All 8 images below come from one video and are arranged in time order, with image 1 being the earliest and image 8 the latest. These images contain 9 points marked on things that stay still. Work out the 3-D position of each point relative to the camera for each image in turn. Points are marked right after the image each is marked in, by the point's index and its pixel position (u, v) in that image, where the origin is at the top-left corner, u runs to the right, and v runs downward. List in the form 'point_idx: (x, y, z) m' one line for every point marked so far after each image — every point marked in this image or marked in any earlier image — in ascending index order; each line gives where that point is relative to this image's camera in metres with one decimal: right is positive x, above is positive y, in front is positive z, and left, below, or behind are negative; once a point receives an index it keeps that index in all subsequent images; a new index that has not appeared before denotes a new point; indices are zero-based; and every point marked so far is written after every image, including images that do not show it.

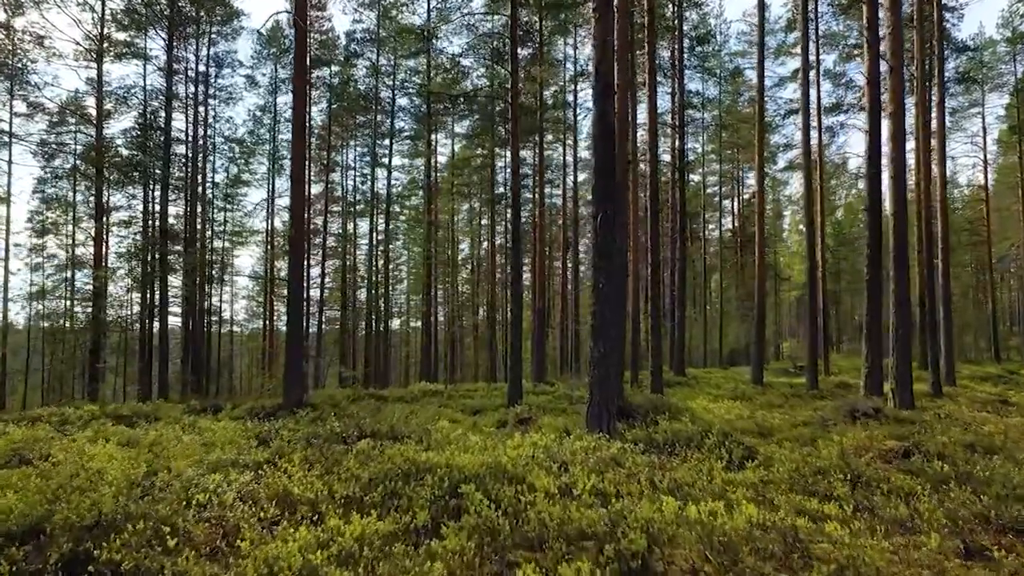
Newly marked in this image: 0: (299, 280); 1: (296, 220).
0: (-4.3, 0.0, +11.5) m
1: (-4.4, +1.2, +11.7) m
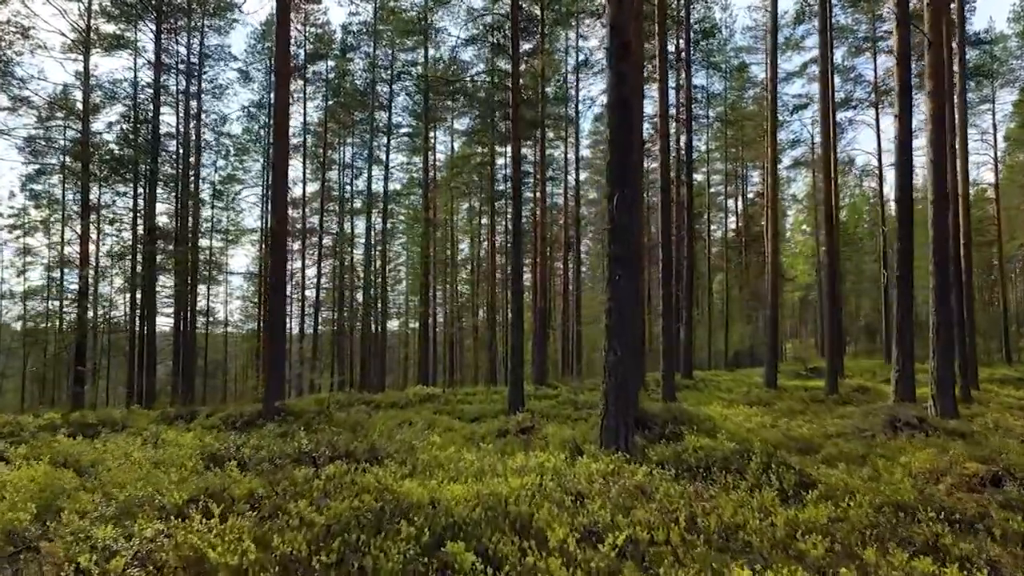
0: (-4.3, 0.0, +10.6) m
1: (-4.4, +1.3, +10.8) m
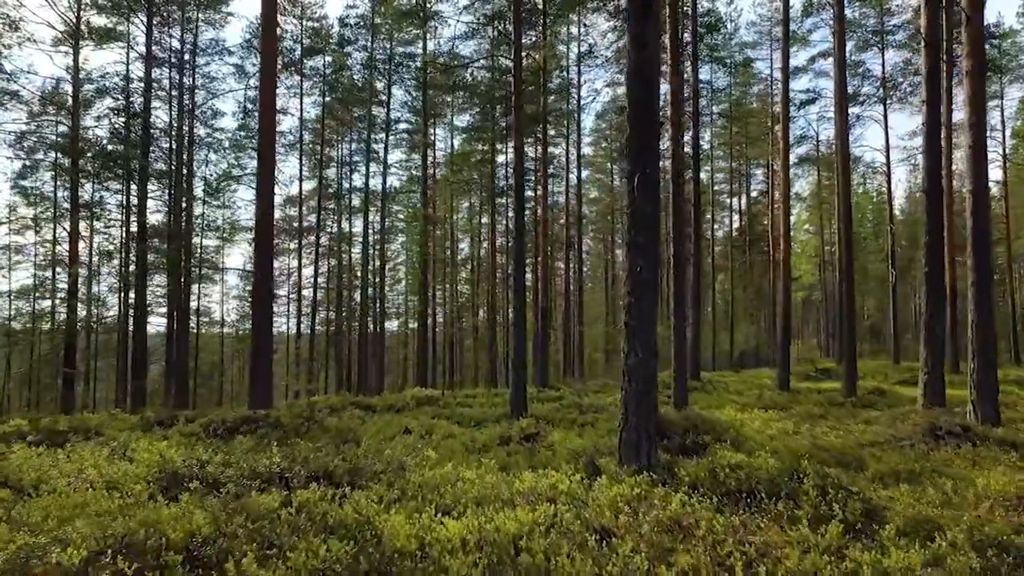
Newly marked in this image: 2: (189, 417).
0: (-4.2, +0.1, +9.9) m
1: (-4.4, +1.3, +10.1) m
2: (-6.0, -2.4, +10.5) m
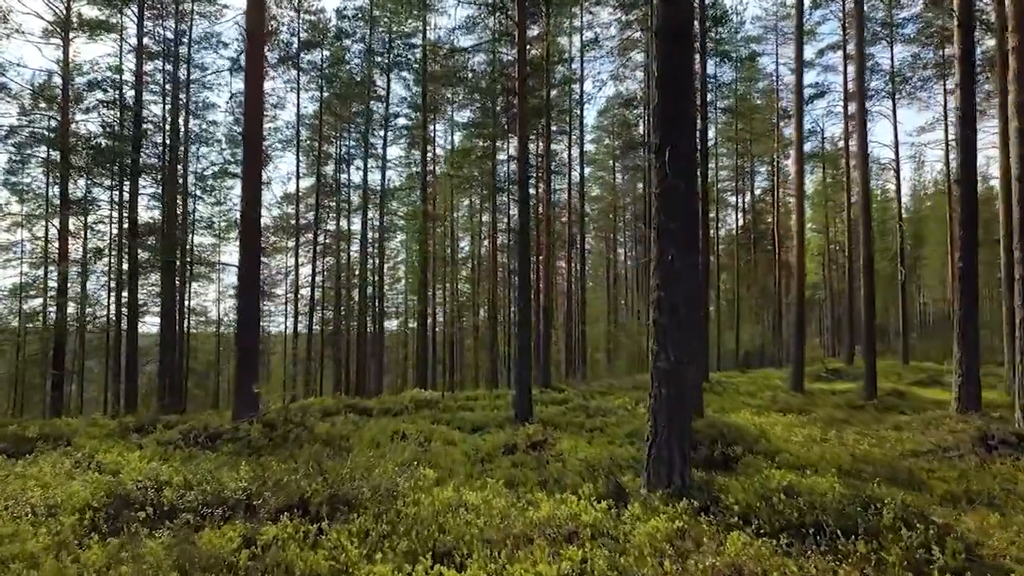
0: (-4.1, +0.1, +9.2) m
1: (-4.3, +1.4, +9.4) m
2: (-5.9, -2.3, +9.8) m
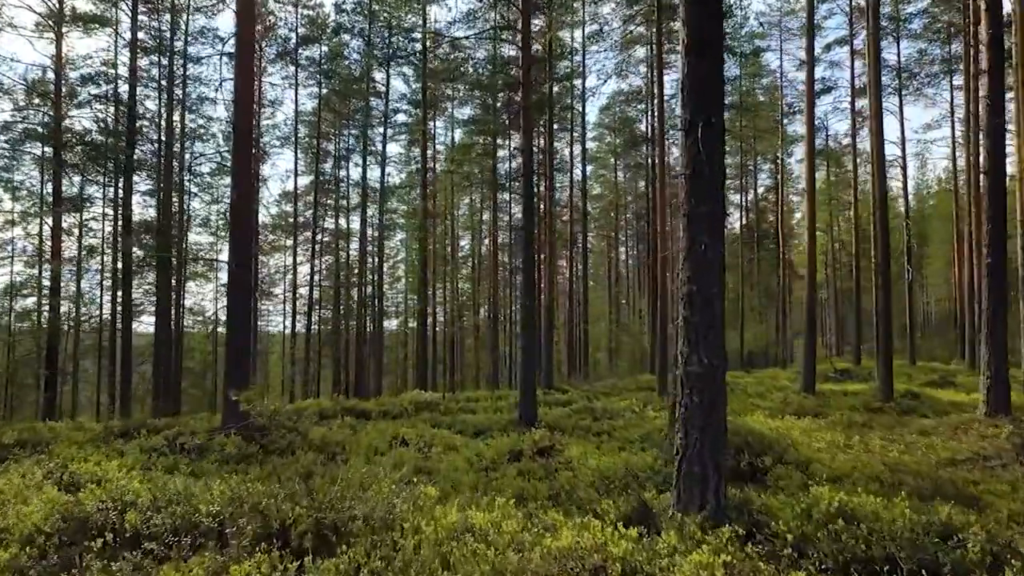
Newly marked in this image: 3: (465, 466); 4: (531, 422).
0: (-4.1, +0.2, +8.7) m
1: (-4.2, +1.4, +8.9) m
2: (-5.8, -2.3, +9.3) m
3: (-0.6, -2.2, +7.2) m
4: (+0.3, -2.5, +10.9) m
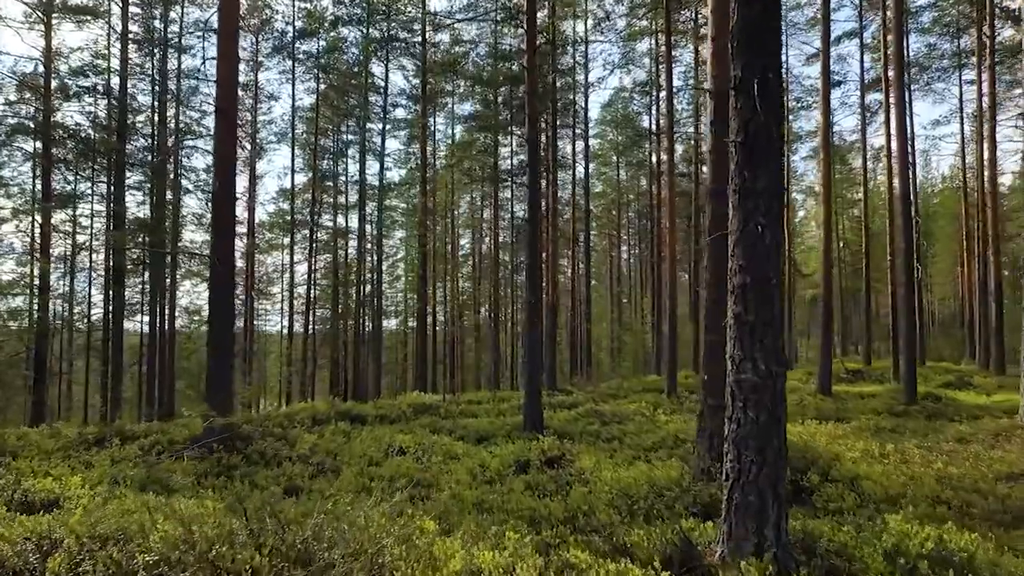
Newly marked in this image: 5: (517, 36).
0: (-4.0, +0.2, +8.1) m
1: (-4.1, +1.5, +8.3) m
2: (-5.7, -2.2, +8.7) m
3: (-0.5, -2.2, +6.6) m
4: (+0.4, -2.5, +10.3) m
5: (+0.1, +7.6, +17.4) m
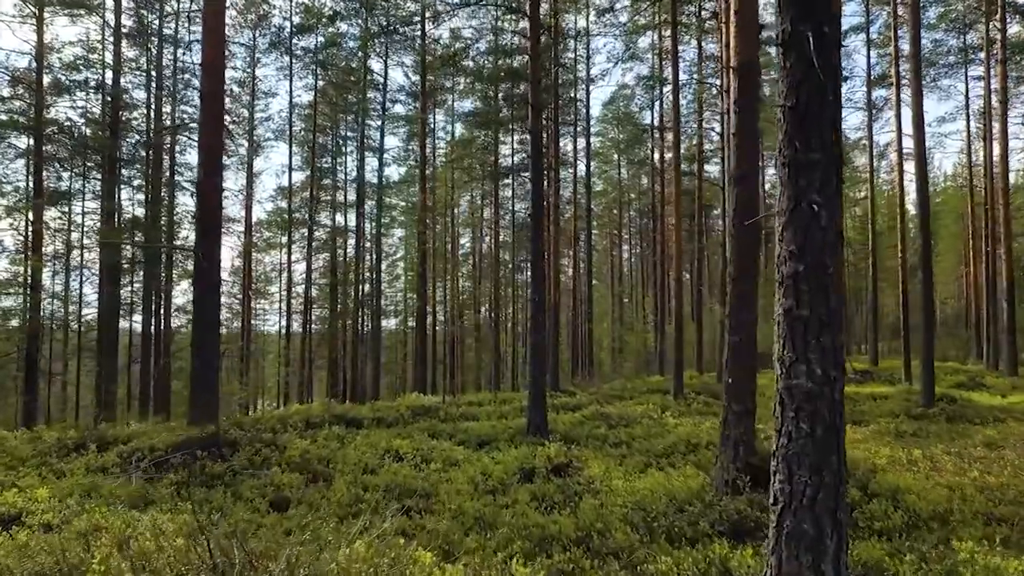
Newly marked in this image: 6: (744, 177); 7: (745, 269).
0: (-3.9, +0.3, +7.6) m
1: (-4.1, +1.5, +7.8) m
2: (-5.7, -2.2, +8.2) m
3: (-0.5, -2.1, +6.1) m
4: (+0.5, -2.4, +9.8) m
5: (+0.2, +7.6, +17.0) m
6: (+2.2, +1.1, +5.4) m
7: (+2.2, +0.2, +5.4) m
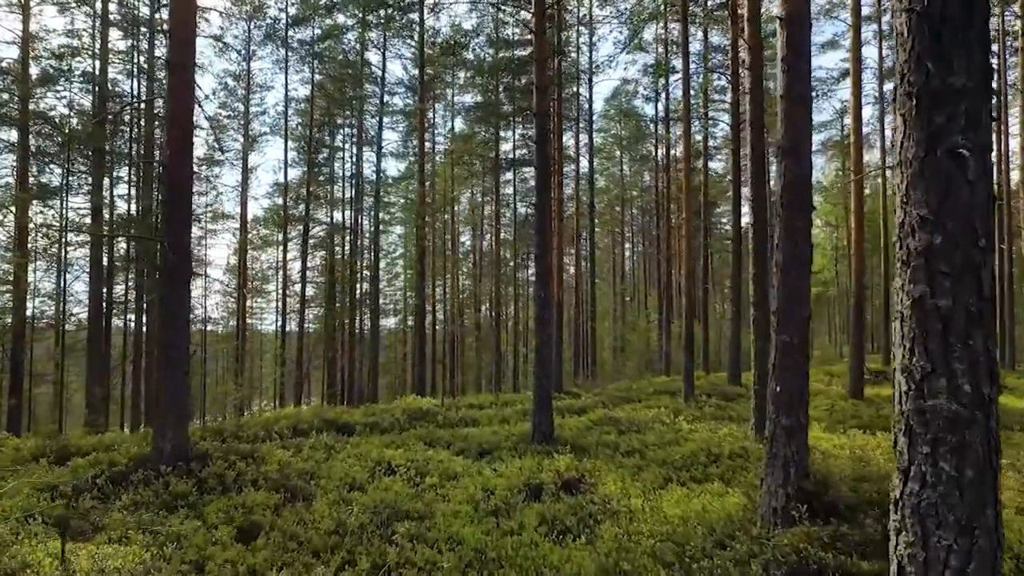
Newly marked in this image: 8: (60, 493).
0: (-3.9, +0.3, +6.9) m
1: (-4.0, +1.6, +7.0) m
2: (-5.6, -2.1, +7.4) m
3: (-0.4, -2.1, +5.3) m
4: (+0.5, -2.4, +9.0) m
5: (+0.2, +7.7, +16.2) m
6: (+2.3, +1.1, +4.6) m
7: (+2.2, +0.2, +4.6) m
8: (-4.4, -1.9, +5.5) m
